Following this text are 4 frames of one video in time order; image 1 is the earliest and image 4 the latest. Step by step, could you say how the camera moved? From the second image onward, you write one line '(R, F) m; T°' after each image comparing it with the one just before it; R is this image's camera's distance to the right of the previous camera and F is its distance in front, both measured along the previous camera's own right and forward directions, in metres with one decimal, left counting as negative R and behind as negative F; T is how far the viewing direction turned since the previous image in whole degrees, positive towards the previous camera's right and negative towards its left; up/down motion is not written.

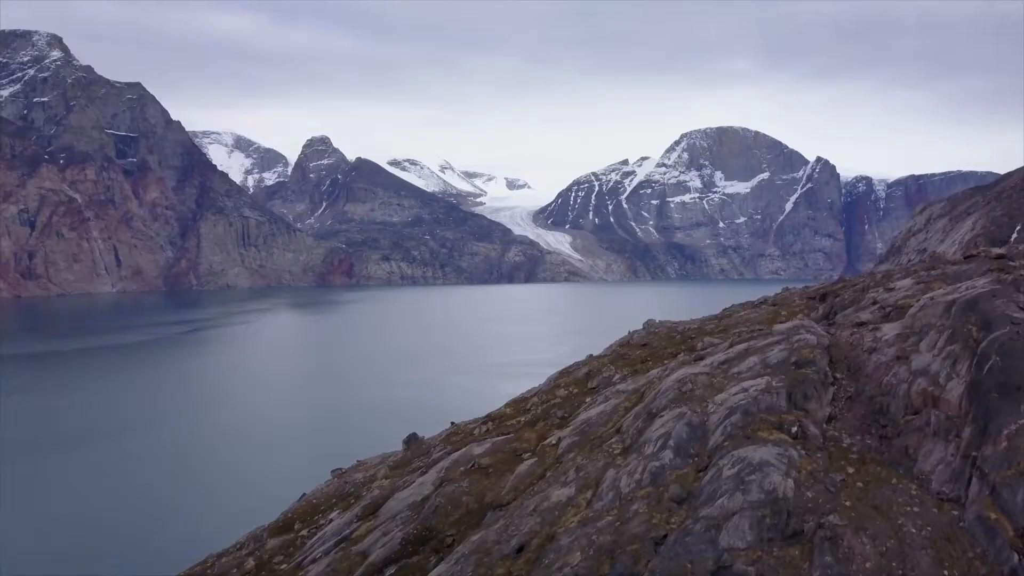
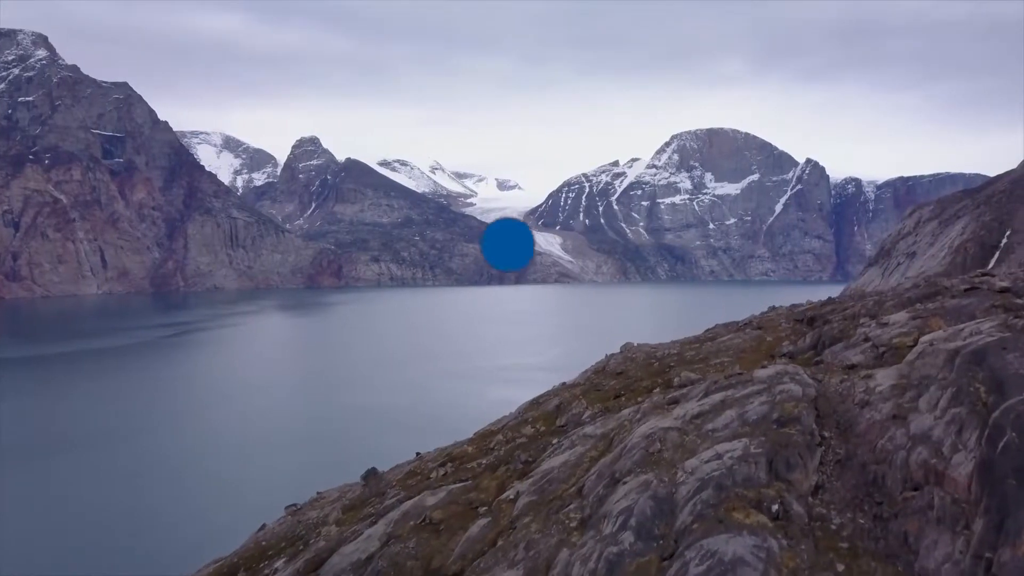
(+1.0, +2.0) m; +1°
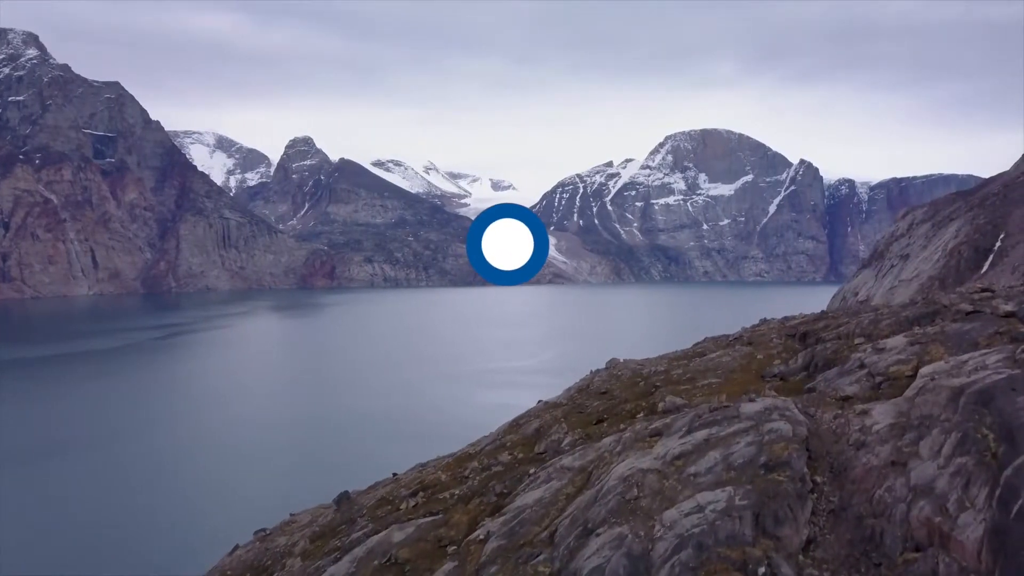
(+0.6, +1.2) m; 0°
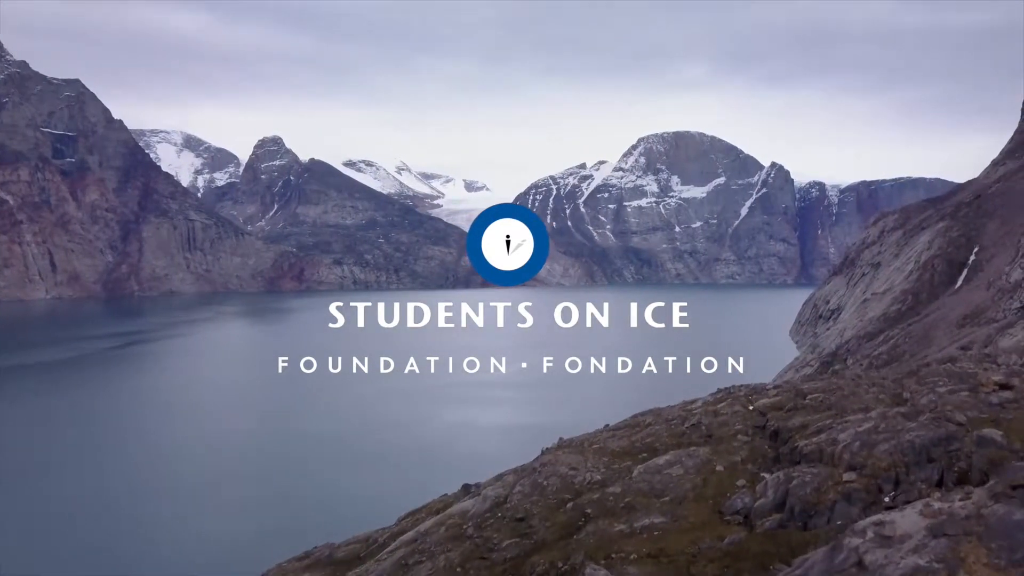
(+2.6, +5.7) m; +2°
